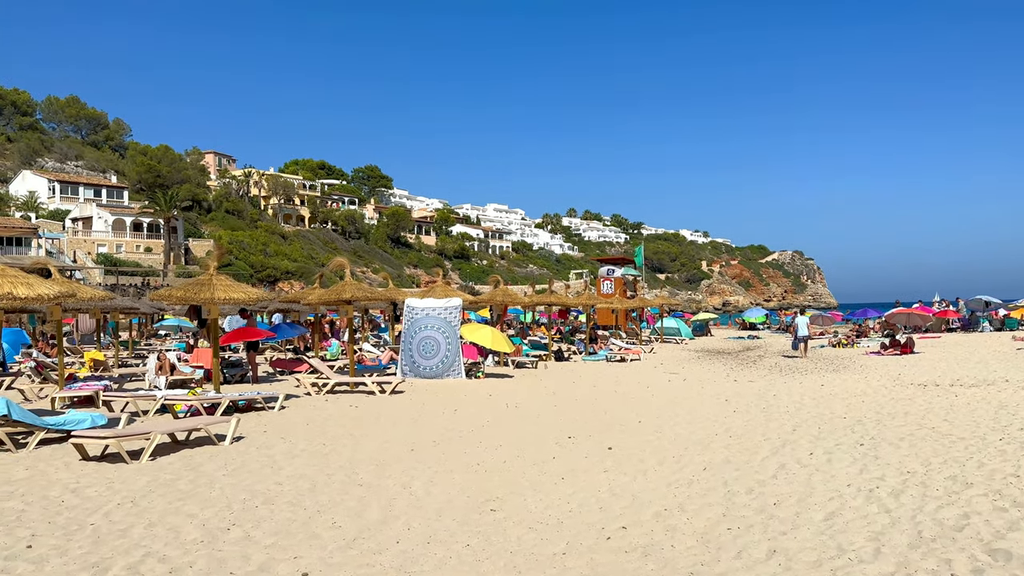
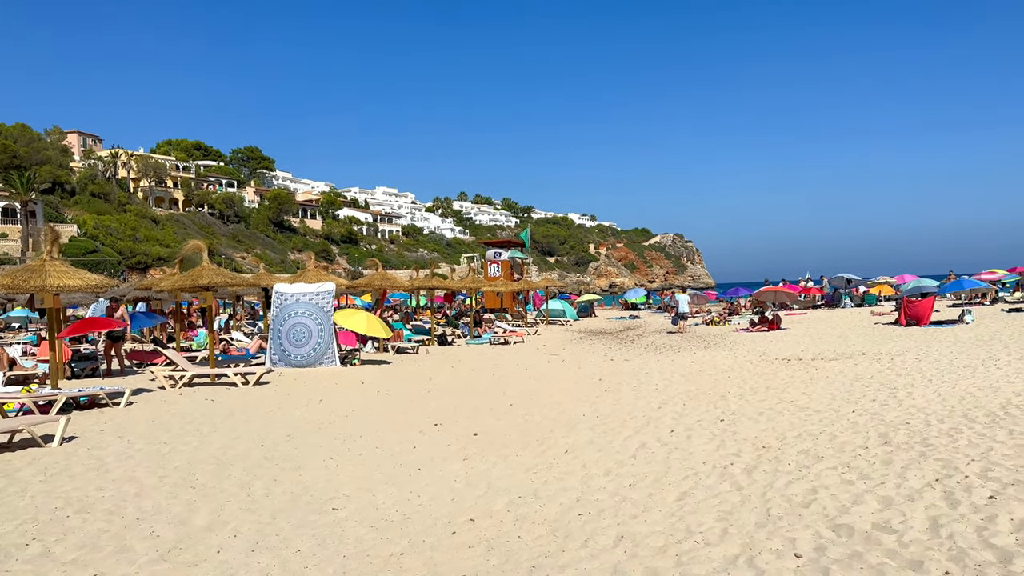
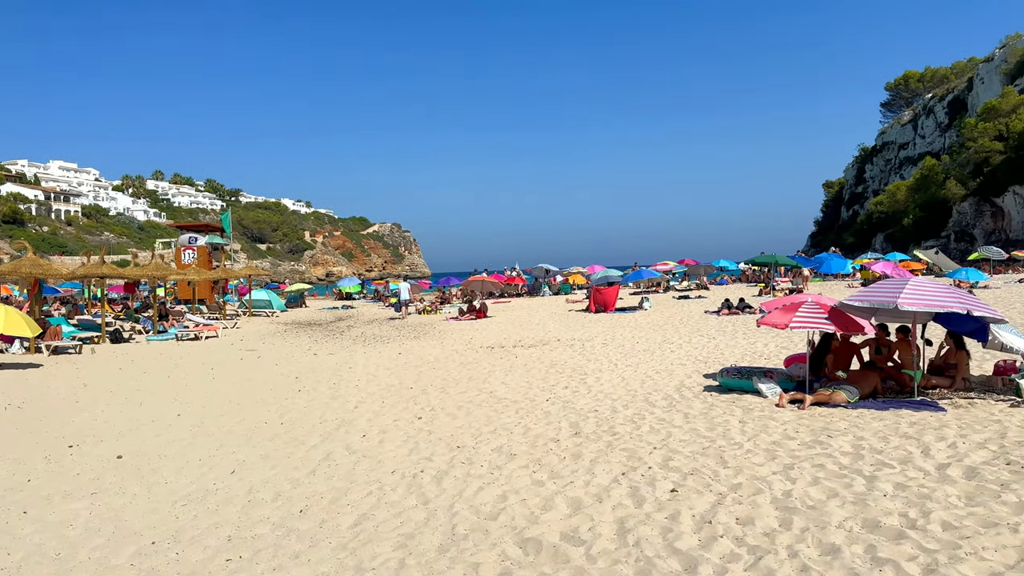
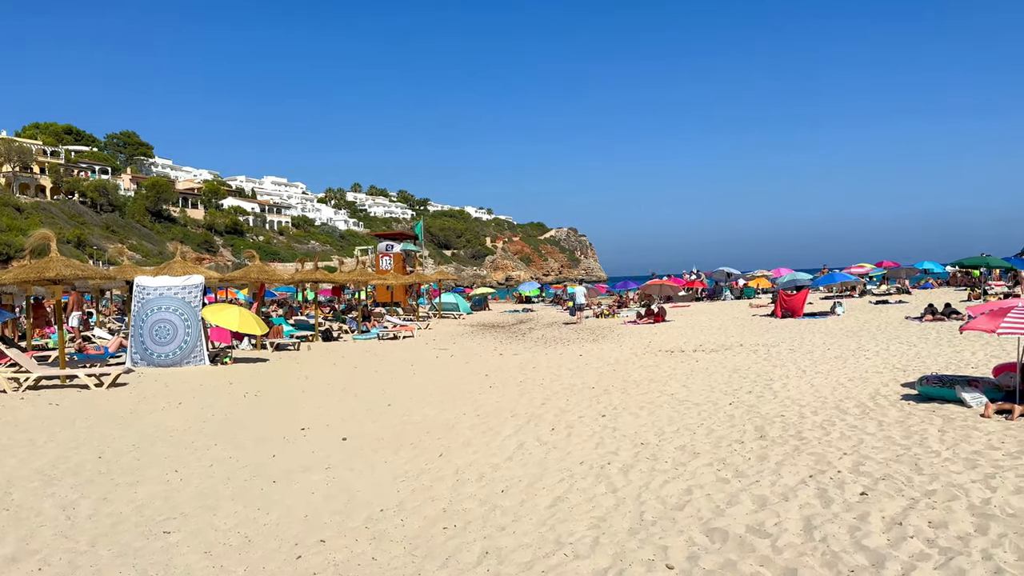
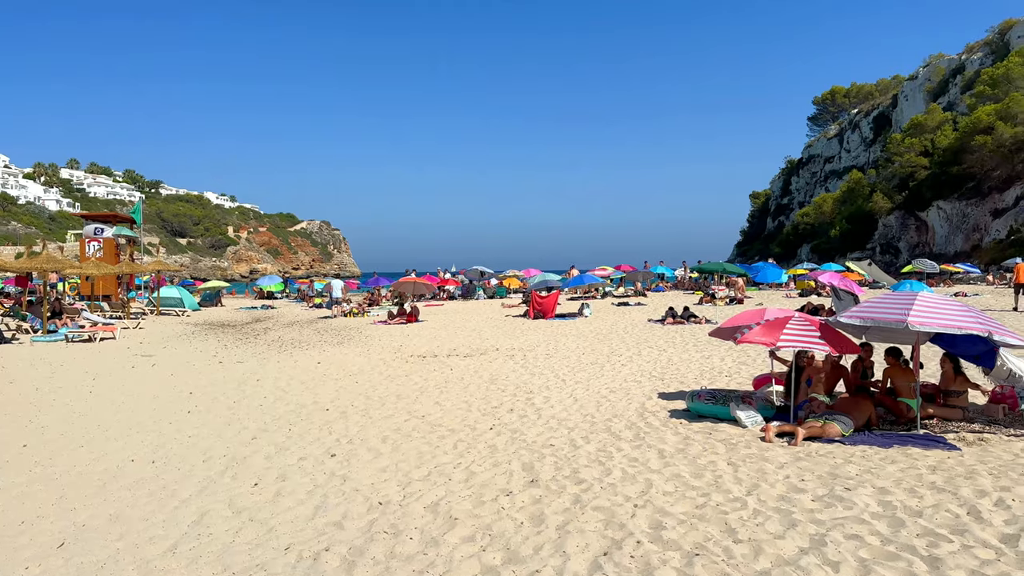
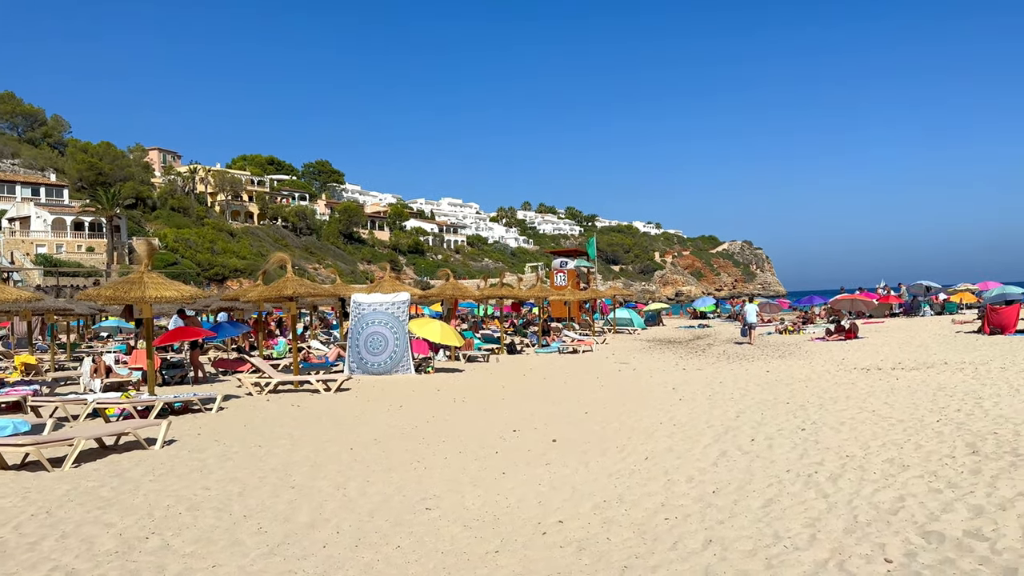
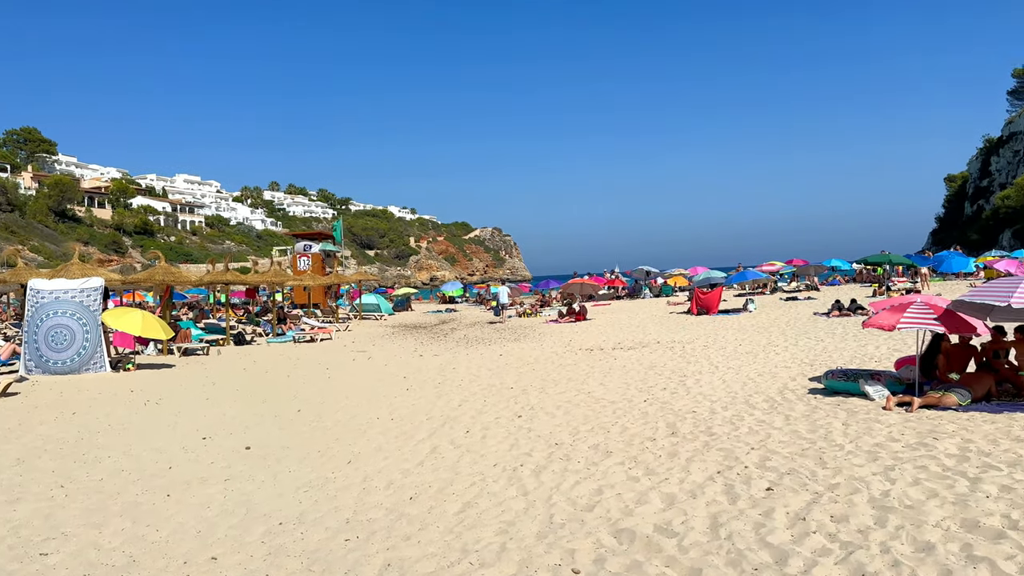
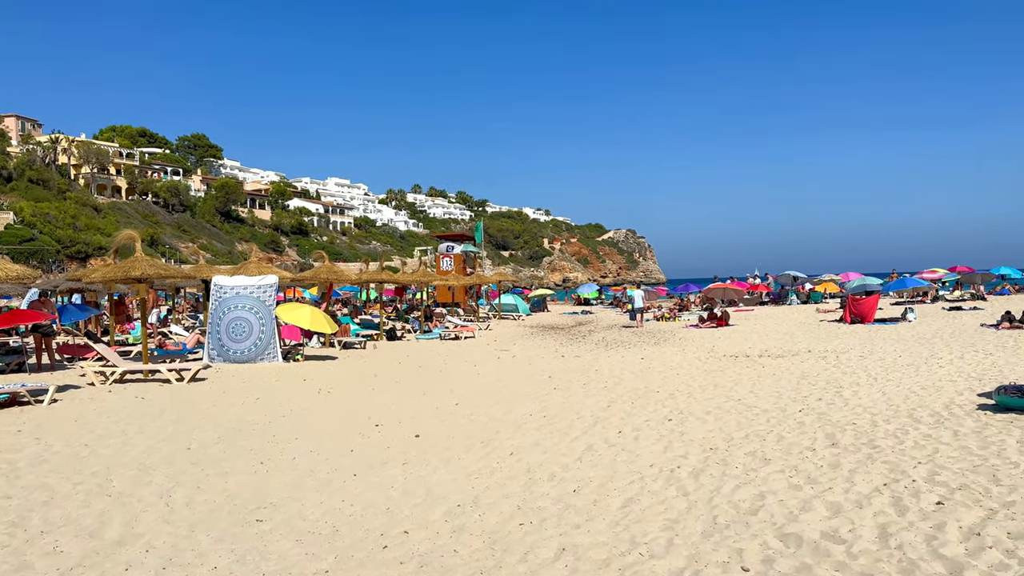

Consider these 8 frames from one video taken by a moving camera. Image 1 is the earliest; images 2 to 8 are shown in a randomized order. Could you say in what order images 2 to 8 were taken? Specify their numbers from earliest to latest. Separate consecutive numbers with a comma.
6, 2, 8, 4, 7, 3, 5
